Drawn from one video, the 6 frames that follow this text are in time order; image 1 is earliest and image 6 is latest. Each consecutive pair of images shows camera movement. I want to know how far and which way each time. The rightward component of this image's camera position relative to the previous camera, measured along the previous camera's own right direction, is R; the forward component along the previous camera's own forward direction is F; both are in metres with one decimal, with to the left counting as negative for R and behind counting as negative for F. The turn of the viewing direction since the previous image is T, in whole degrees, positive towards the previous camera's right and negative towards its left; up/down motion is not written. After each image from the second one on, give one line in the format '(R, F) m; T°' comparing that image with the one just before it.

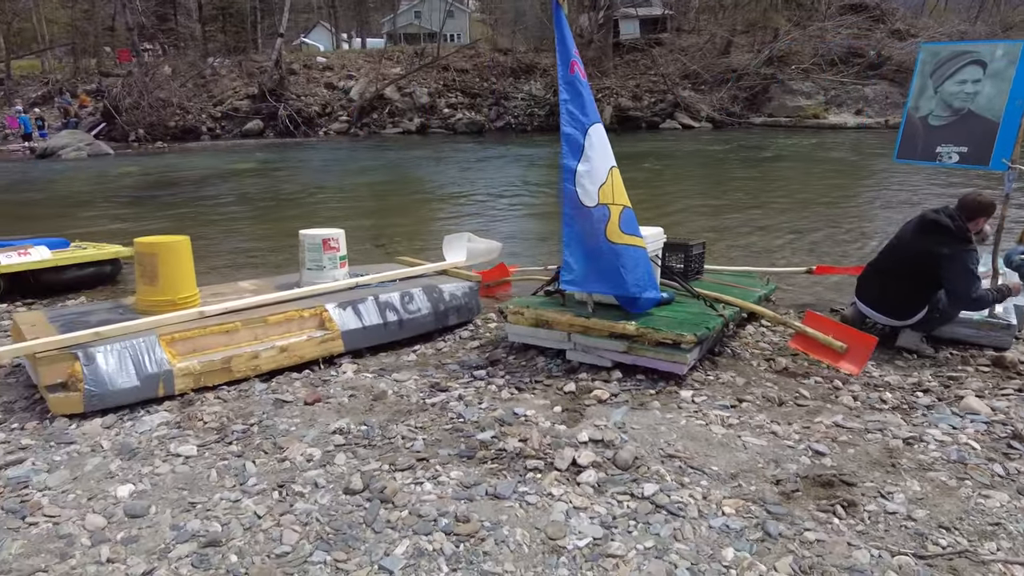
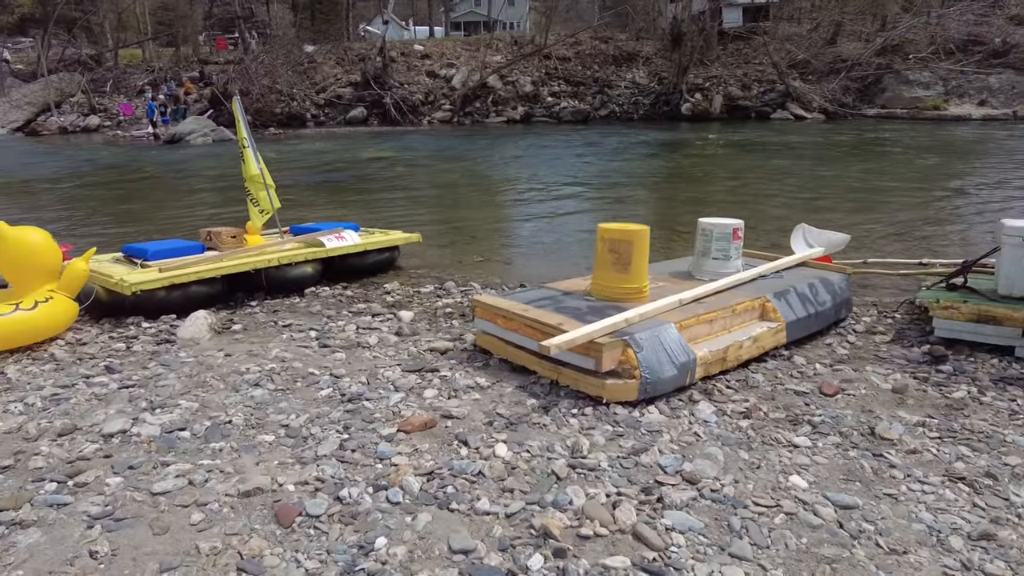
(-3.8, 0.0) m; -2°
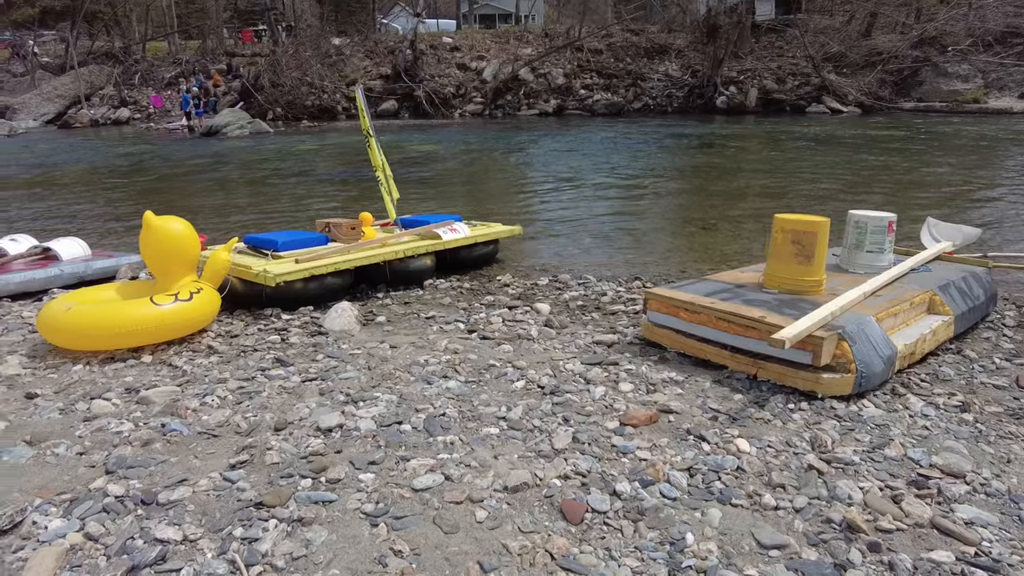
(-1.5, +0.1) m; 0°
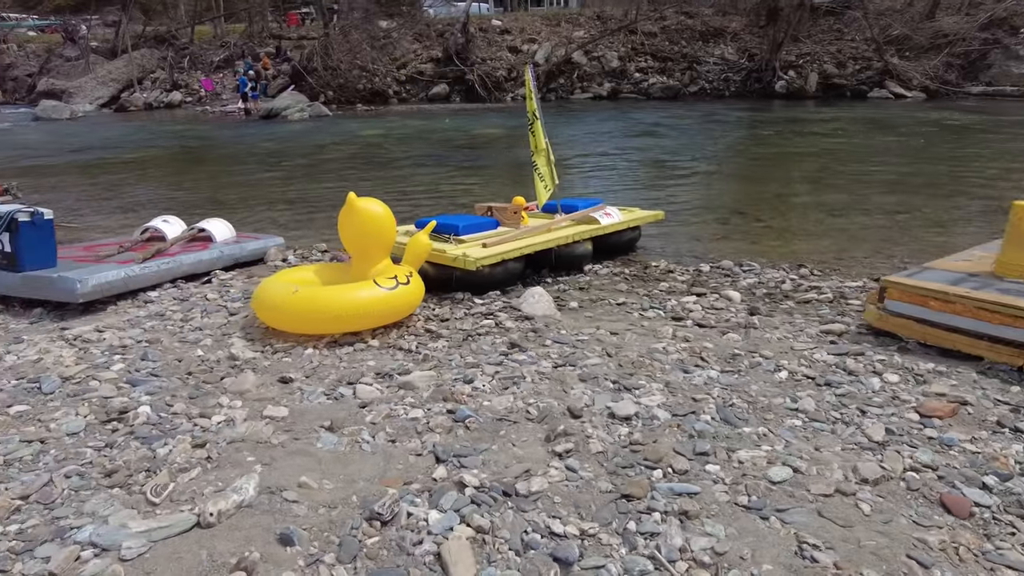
(-1.8, +0.1) m; -1°
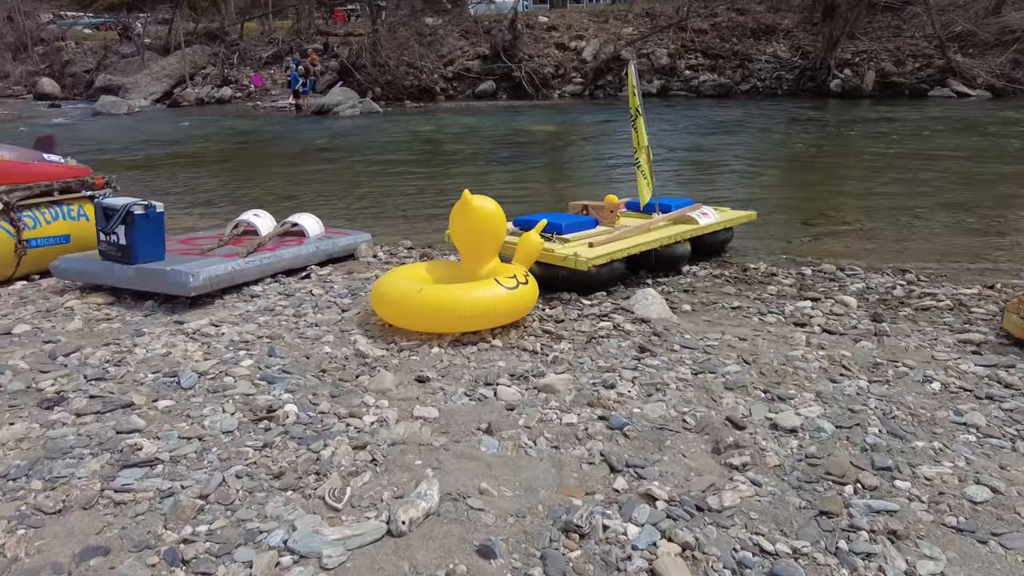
(-0.8, +0.1) m; -2°
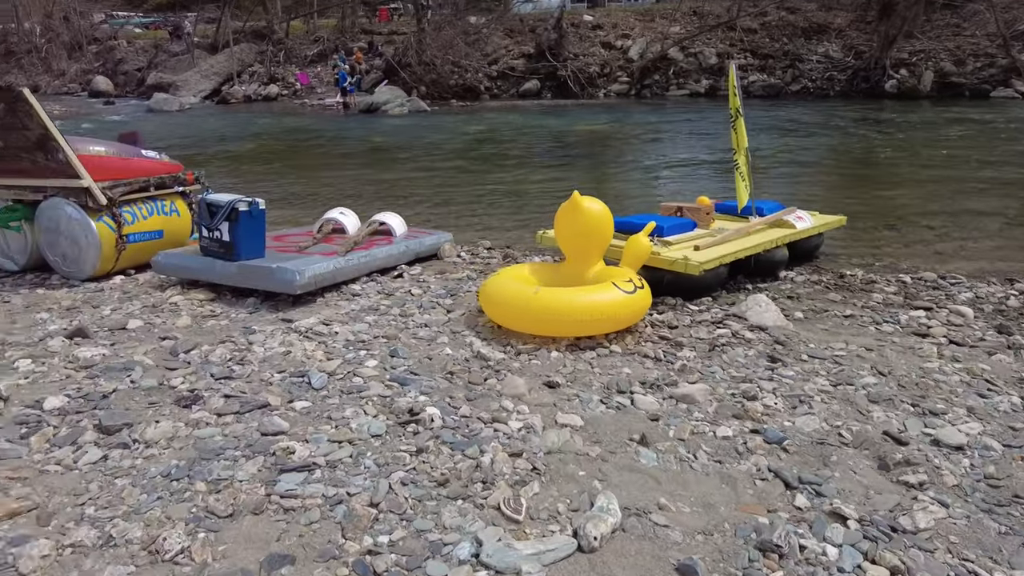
(-0.8, +0.1) m; -2°
